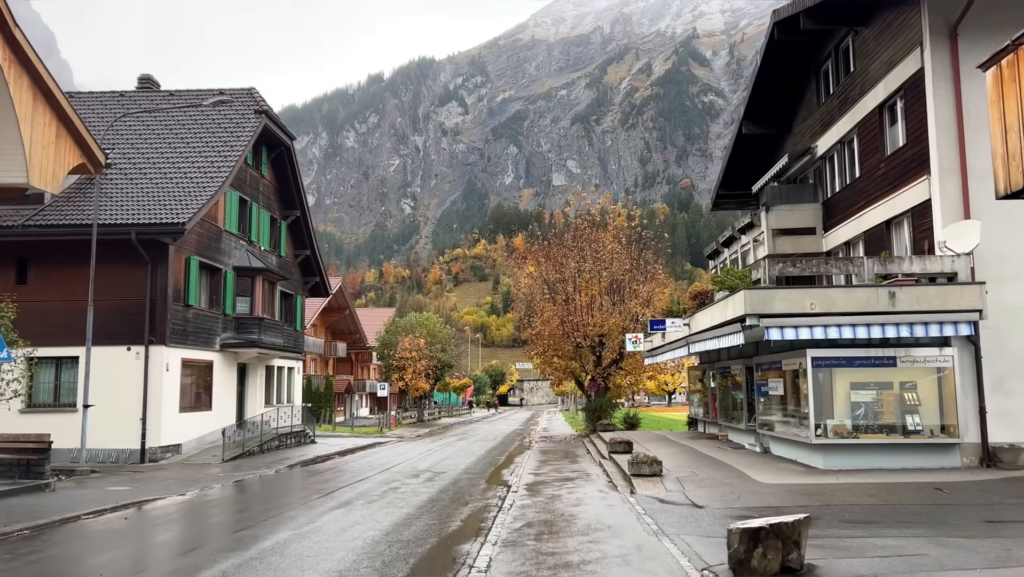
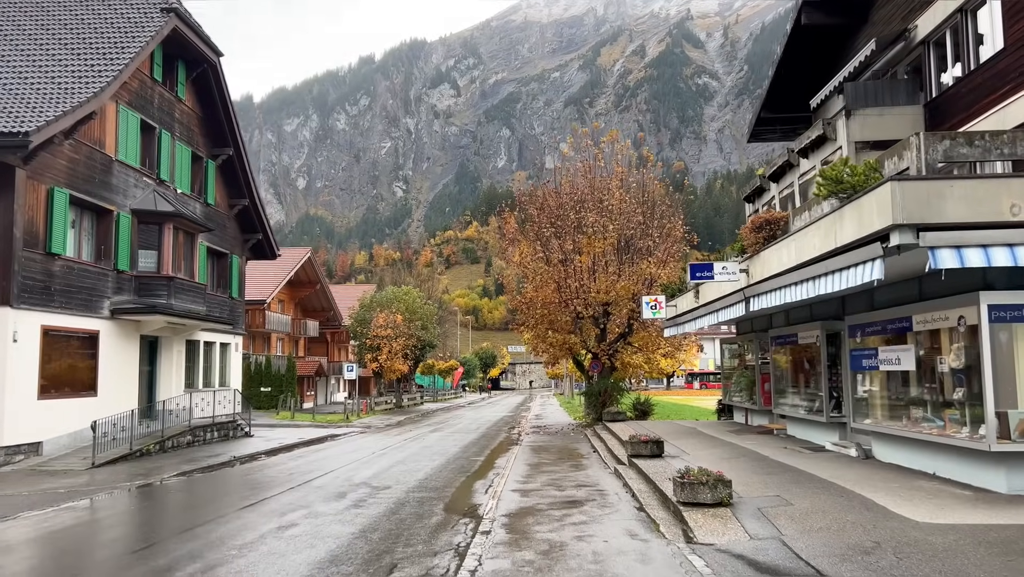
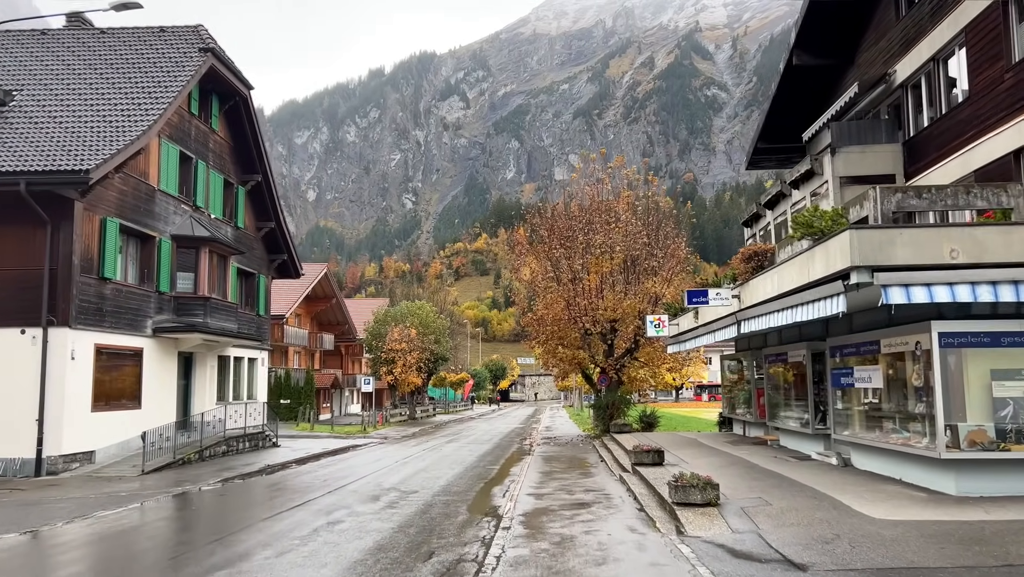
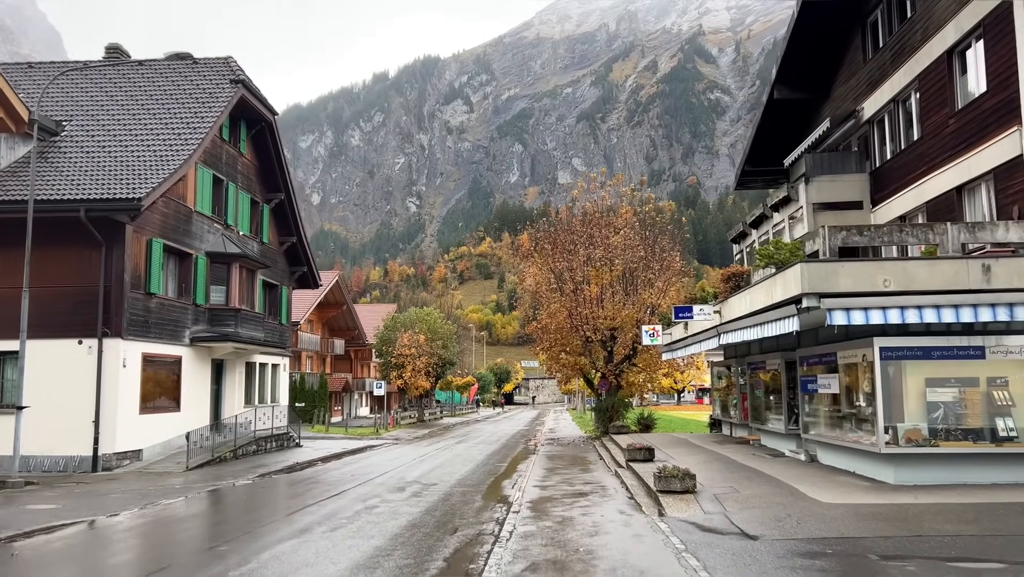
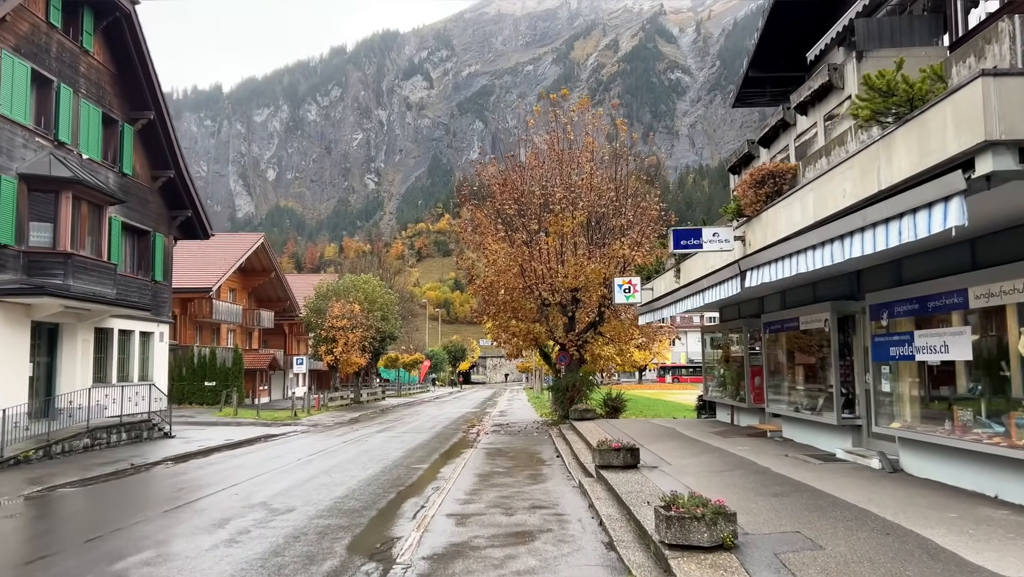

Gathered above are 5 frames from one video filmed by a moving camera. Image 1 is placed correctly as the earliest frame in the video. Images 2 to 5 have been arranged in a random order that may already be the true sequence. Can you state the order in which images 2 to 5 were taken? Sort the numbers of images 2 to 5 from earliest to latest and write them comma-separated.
4, 3, 2, 5
